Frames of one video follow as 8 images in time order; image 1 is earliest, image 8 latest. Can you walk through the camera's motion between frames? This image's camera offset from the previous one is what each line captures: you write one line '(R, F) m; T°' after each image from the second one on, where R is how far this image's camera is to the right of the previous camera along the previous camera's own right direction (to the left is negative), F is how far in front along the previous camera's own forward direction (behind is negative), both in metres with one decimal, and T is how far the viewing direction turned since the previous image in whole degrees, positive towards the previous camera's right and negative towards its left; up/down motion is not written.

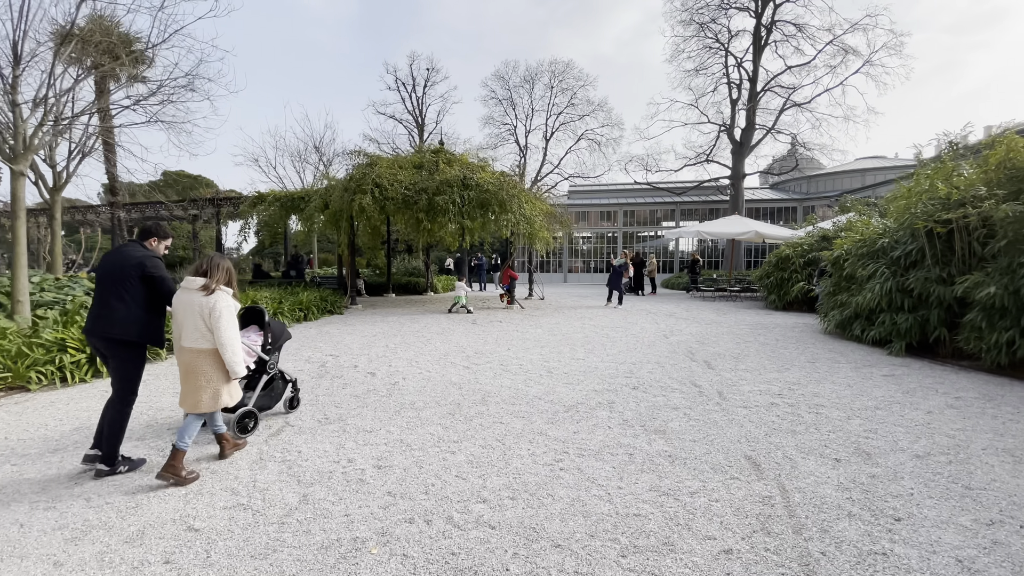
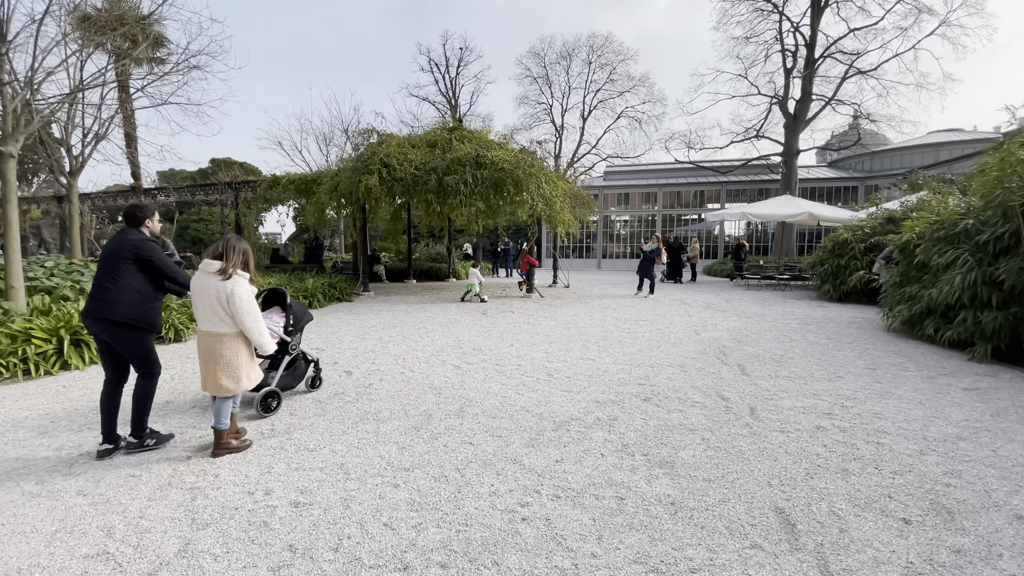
(+0.5, +0.8) m; -5°
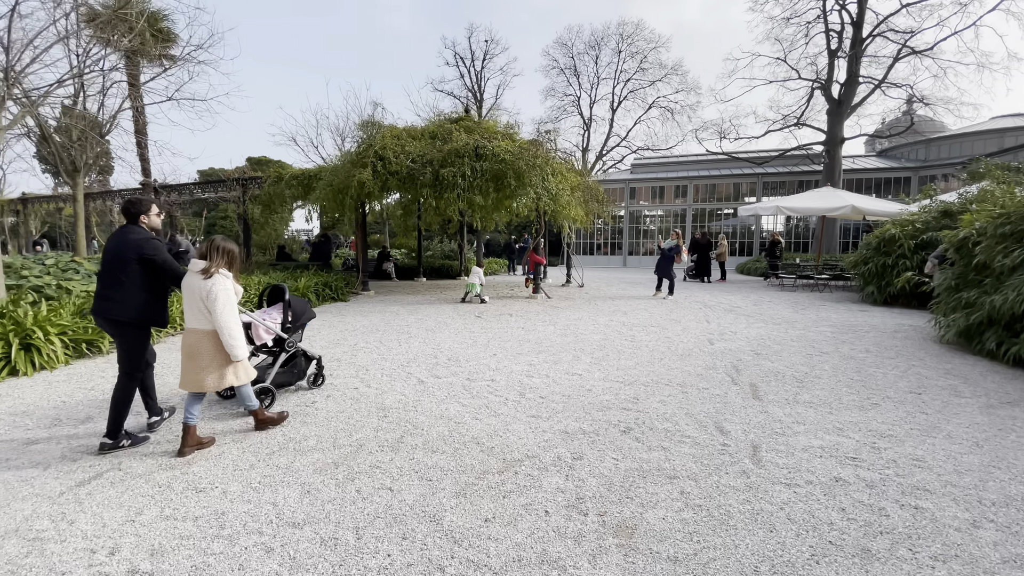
(+0.6, +0.7) m; -4°
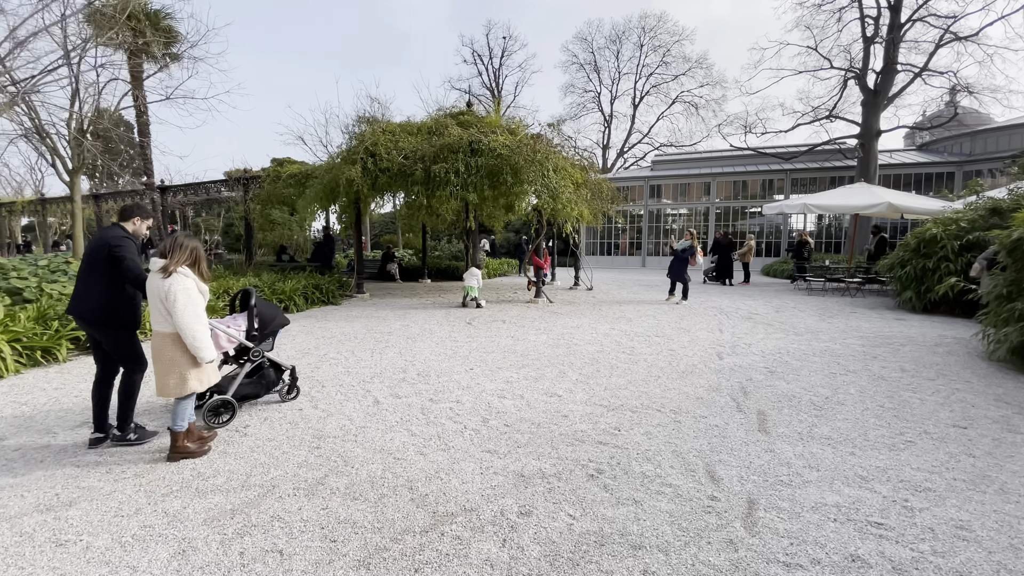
(+0.5, +0.6) m; -3°
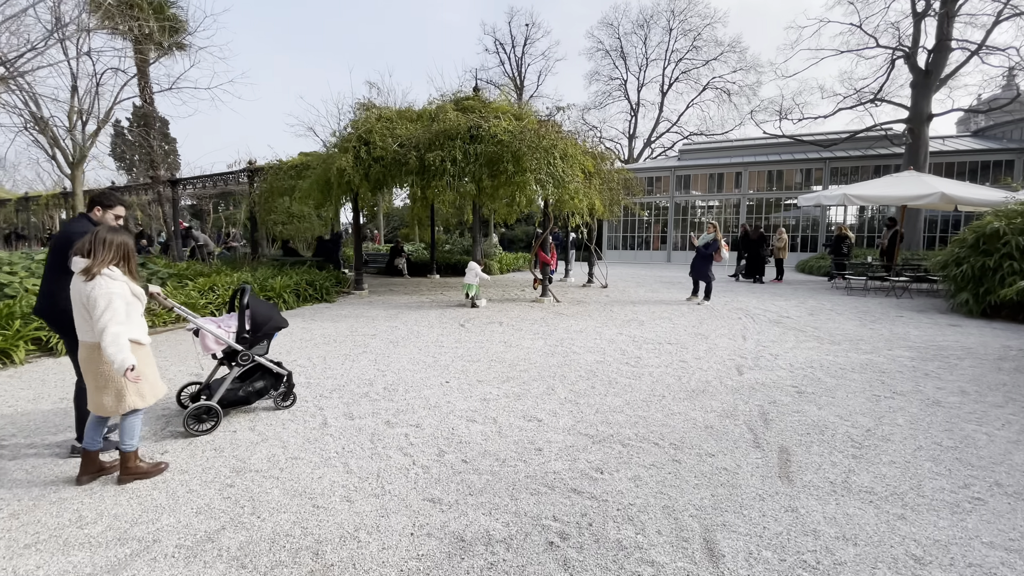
(+0.4, +0.7) m; -3°
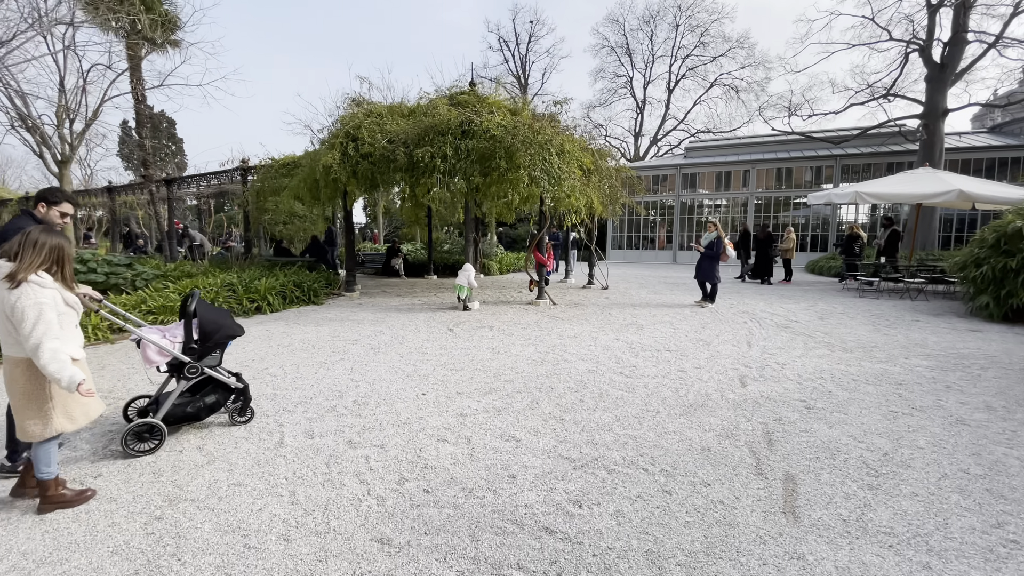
(+0.2, +0.3) m; -1°
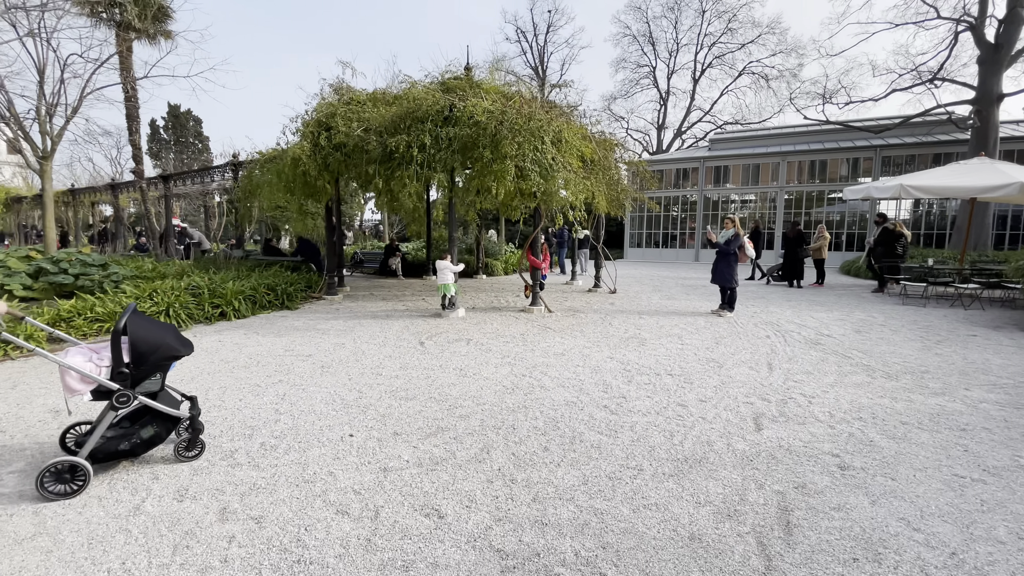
(+0.5, +0.9) m; -3°
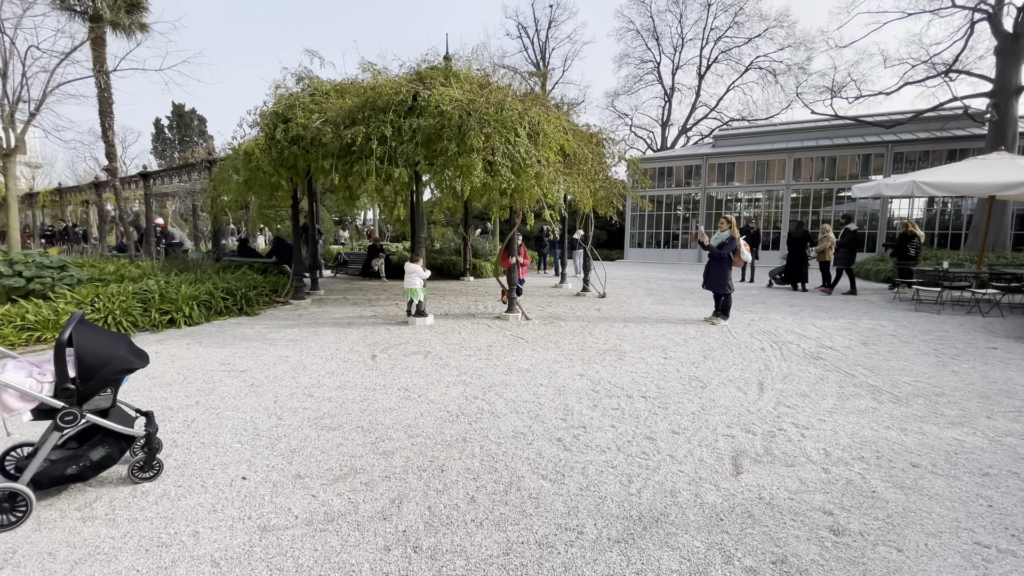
(+0.5, +0.6) m; -1°
